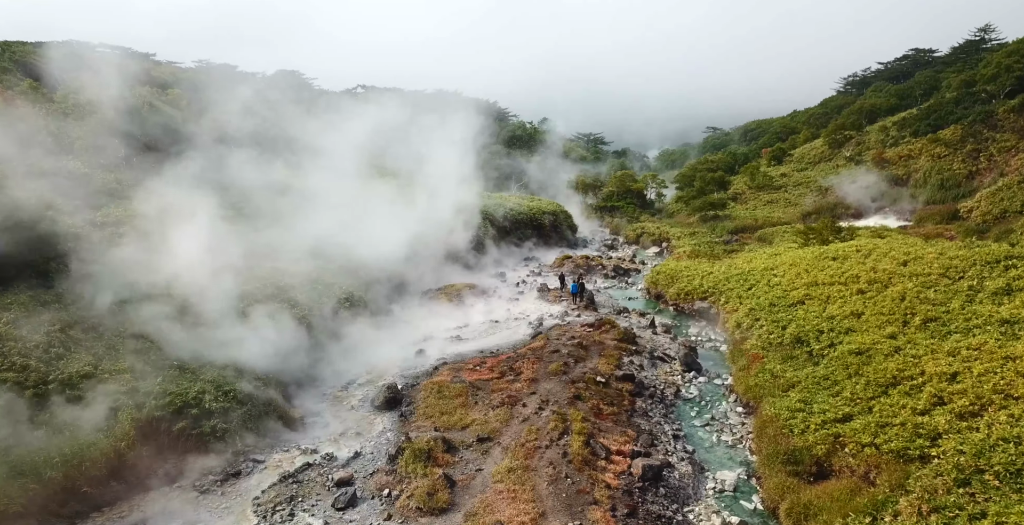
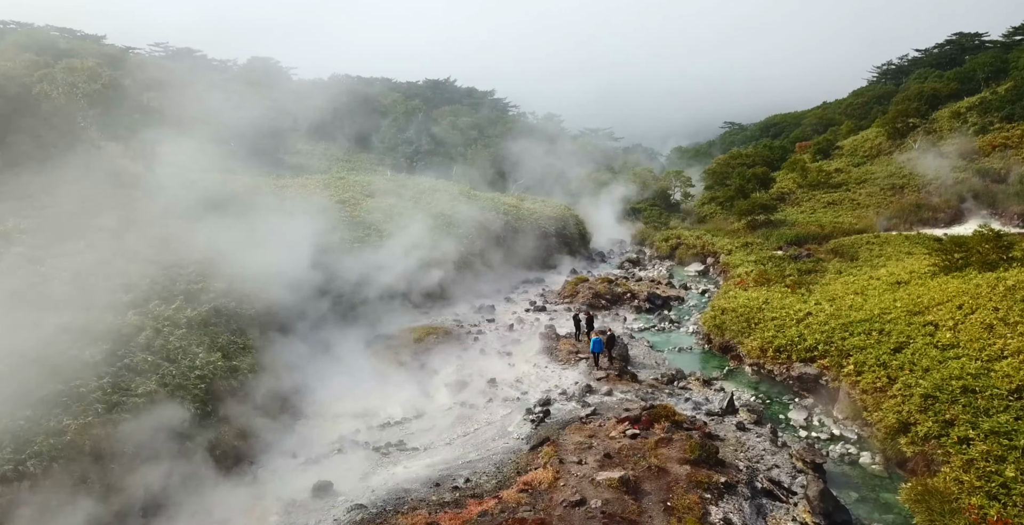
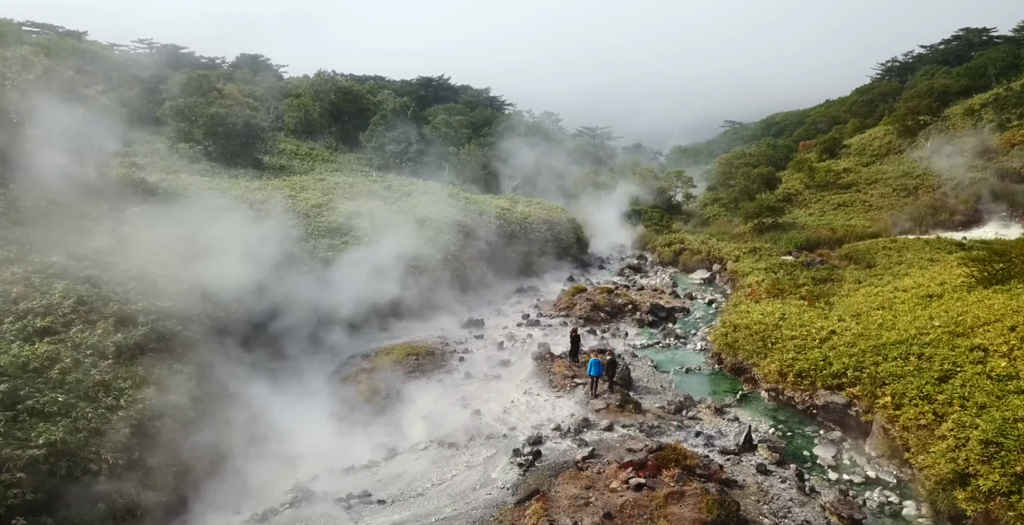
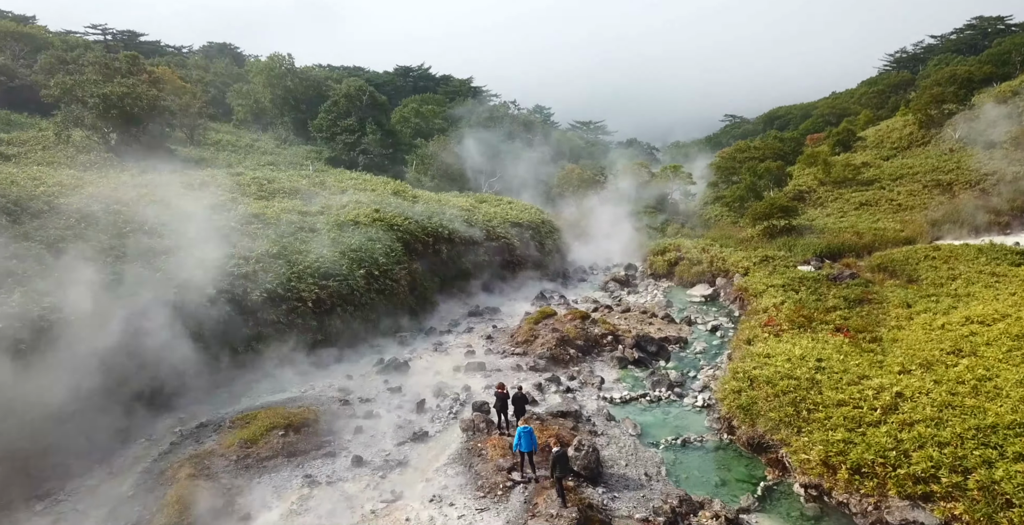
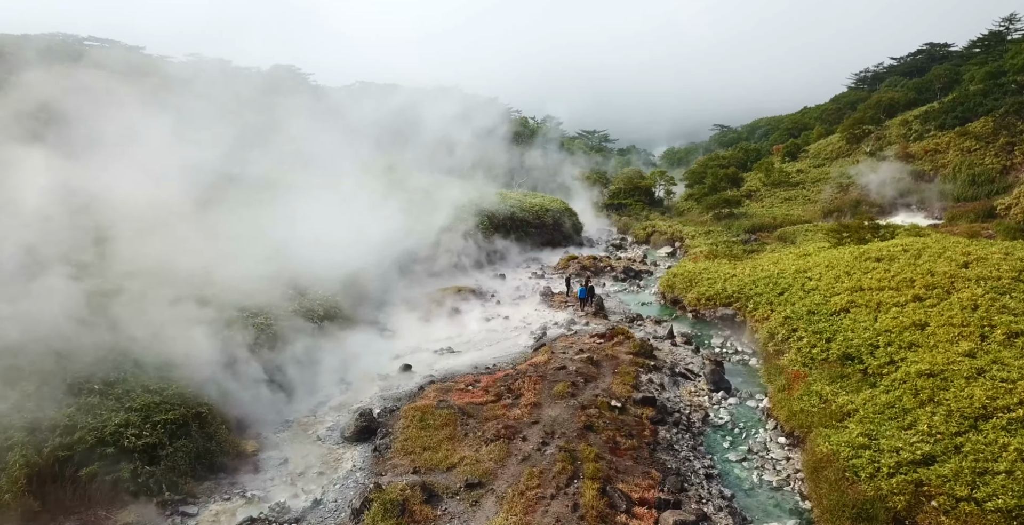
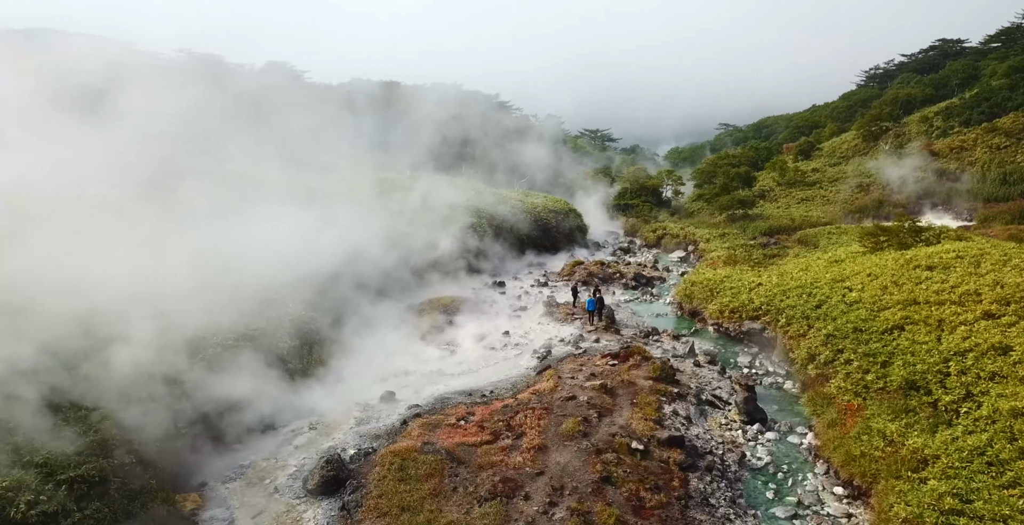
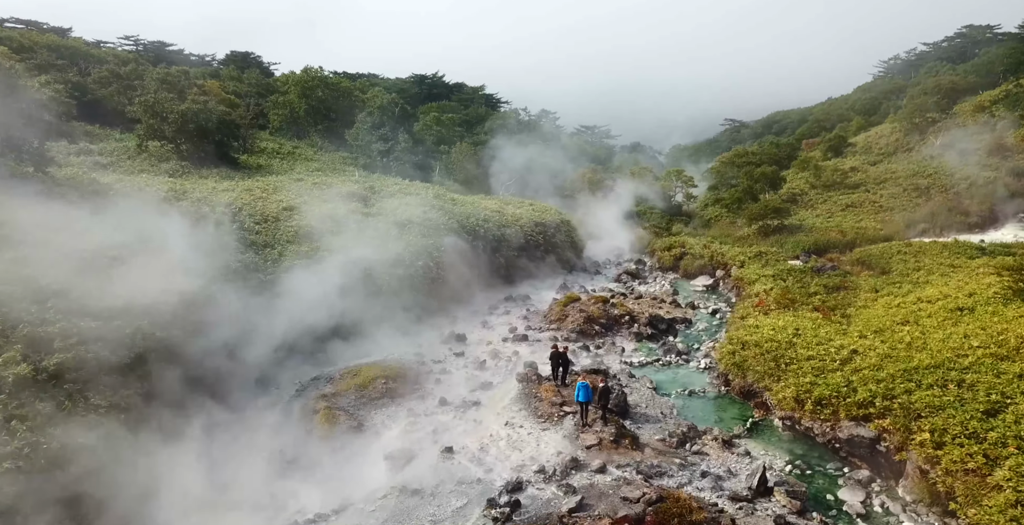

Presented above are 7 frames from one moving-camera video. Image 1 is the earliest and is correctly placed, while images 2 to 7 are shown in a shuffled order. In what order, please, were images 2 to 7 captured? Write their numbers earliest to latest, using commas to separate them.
5, 6, 2, 3, 7, 4
